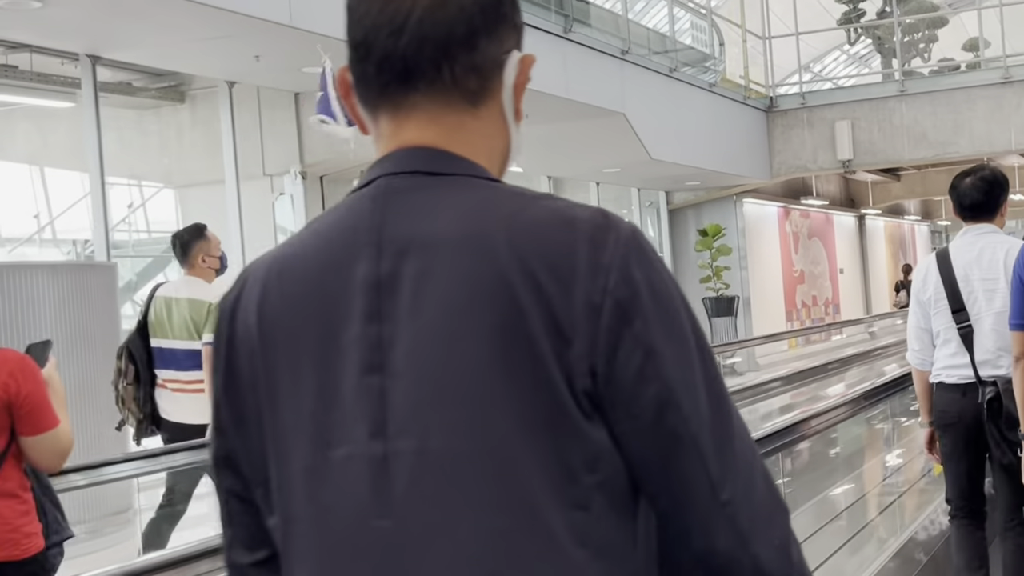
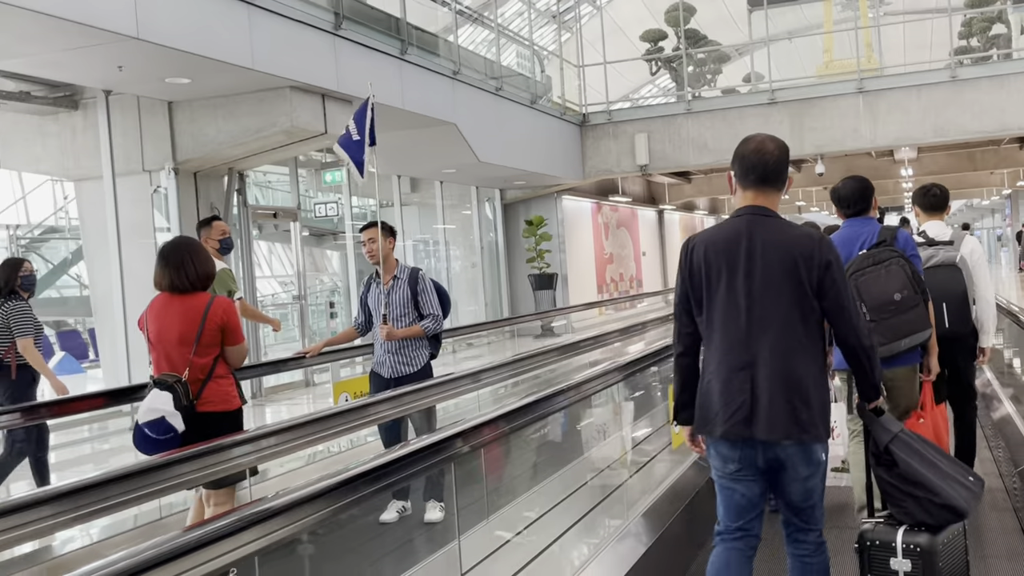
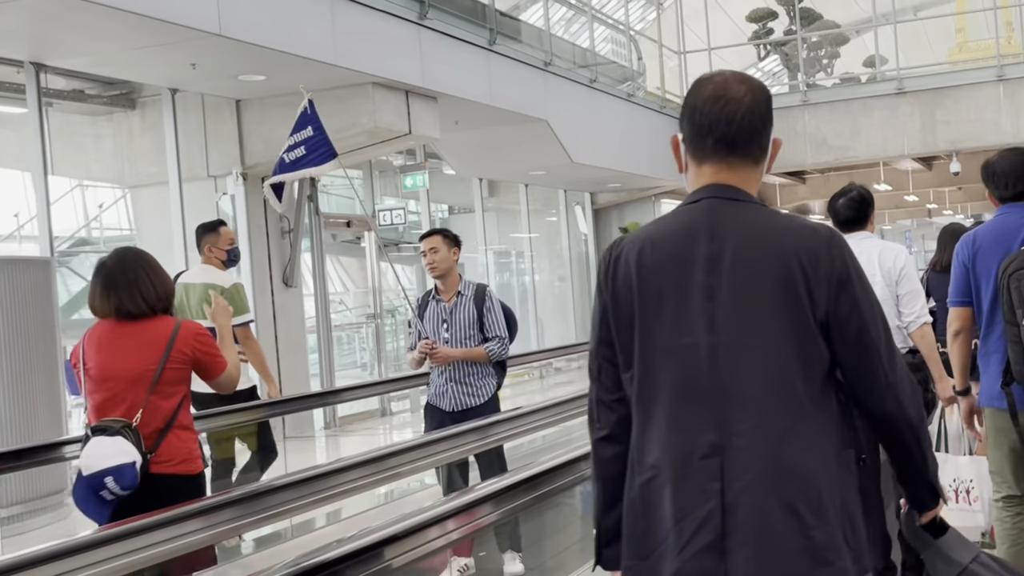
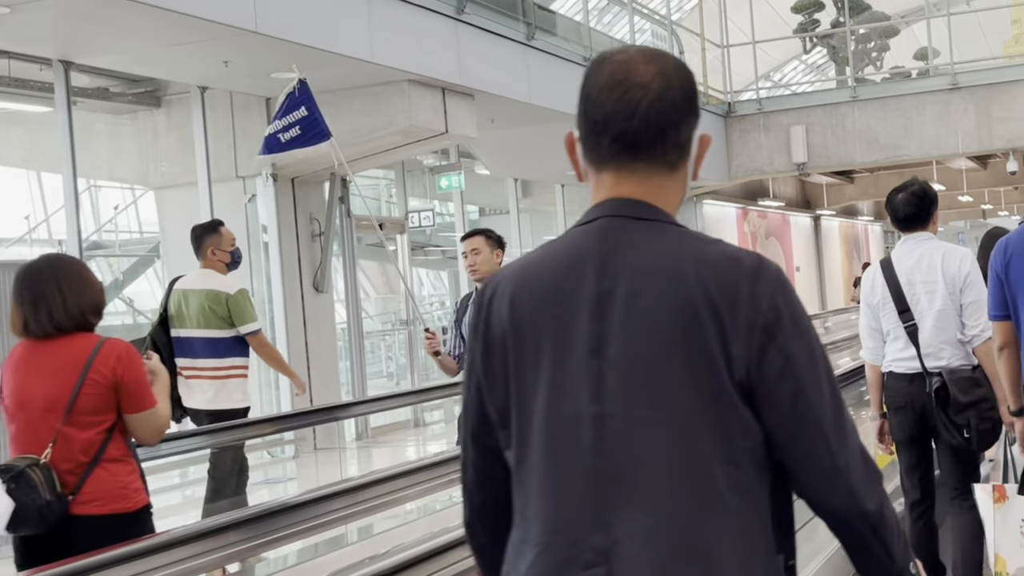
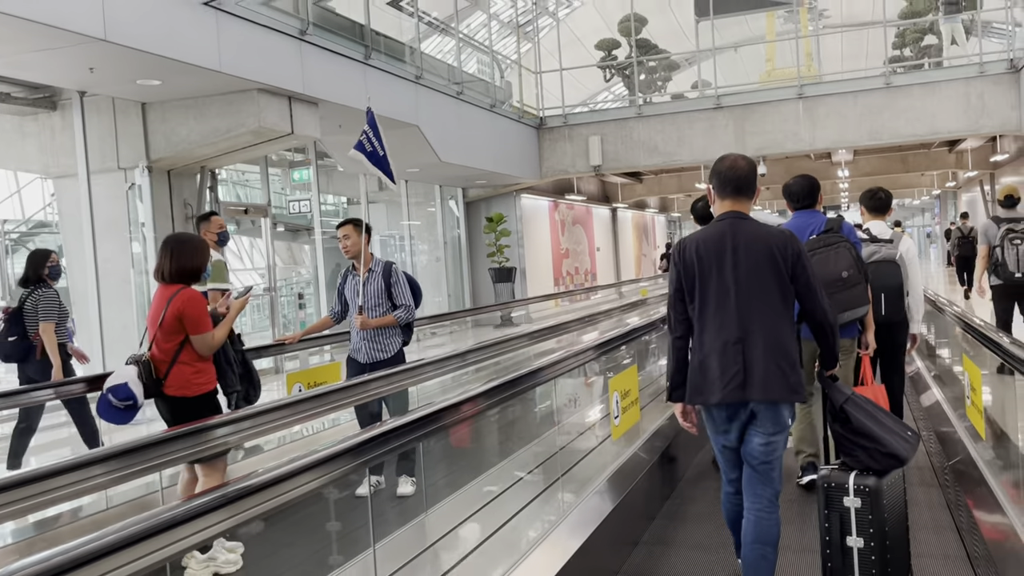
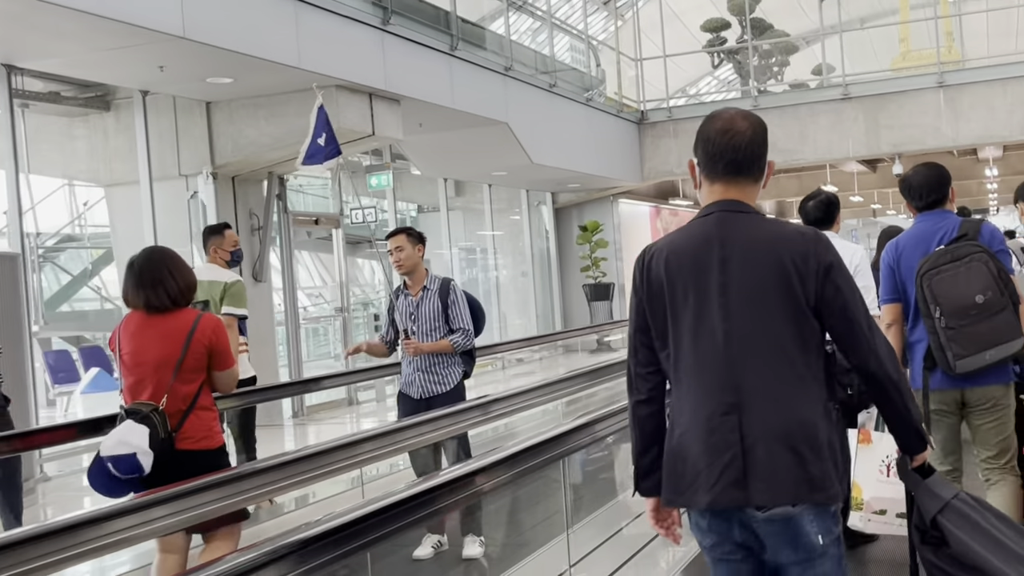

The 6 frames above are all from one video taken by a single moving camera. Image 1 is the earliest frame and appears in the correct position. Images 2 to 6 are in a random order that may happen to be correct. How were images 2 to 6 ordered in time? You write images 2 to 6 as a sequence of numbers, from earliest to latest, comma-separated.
4, 3, 6, 2, 5
